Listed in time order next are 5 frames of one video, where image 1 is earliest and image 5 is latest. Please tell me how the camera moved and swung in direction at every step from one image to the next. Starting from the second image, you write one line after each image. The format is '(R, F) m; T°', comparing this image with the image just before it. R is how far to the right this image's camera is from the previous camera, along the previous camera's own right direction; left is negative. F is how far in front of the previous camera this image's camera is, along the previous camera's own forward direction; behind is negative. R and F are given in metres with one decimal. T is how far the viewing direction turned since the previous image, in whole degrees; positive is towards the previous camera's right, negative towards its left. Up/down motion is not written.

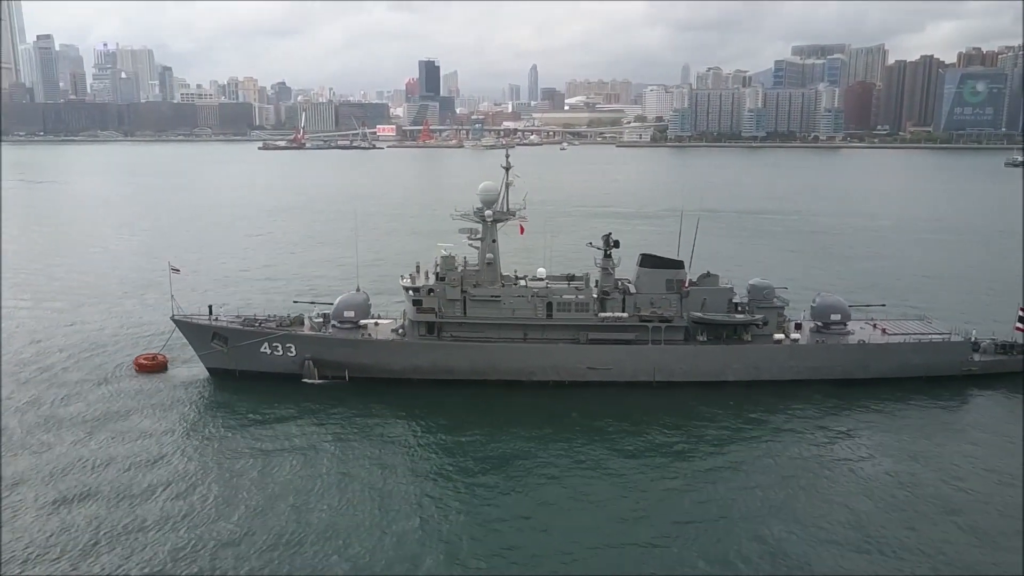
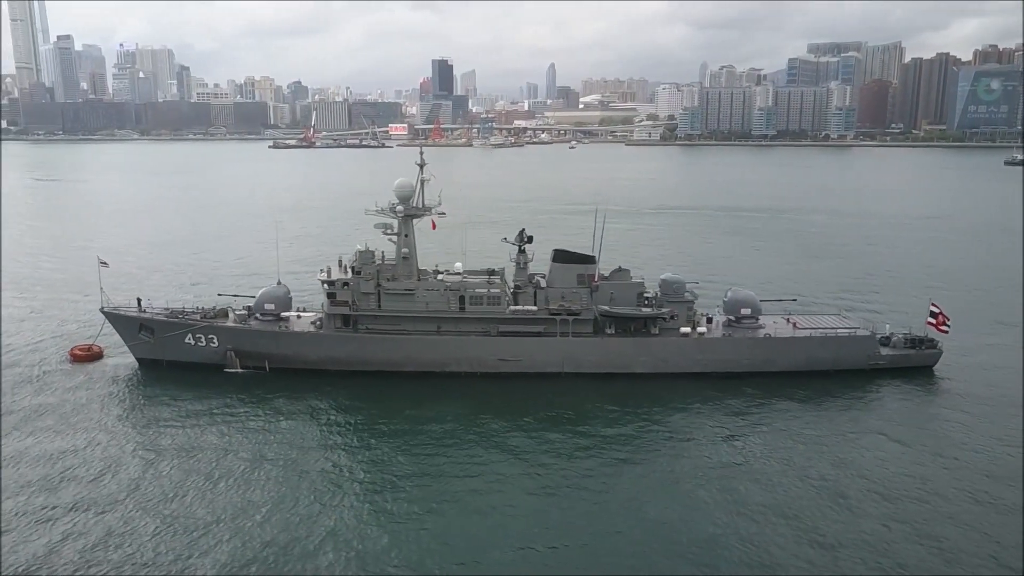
(+2.3, -0.5) m; -1°
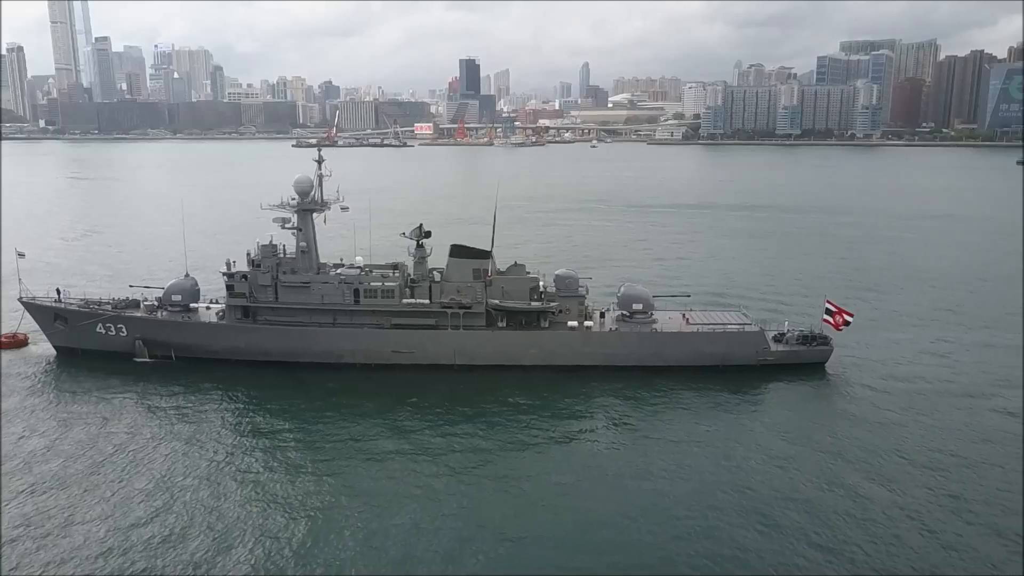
(+3.2, -0.4) m; -2°
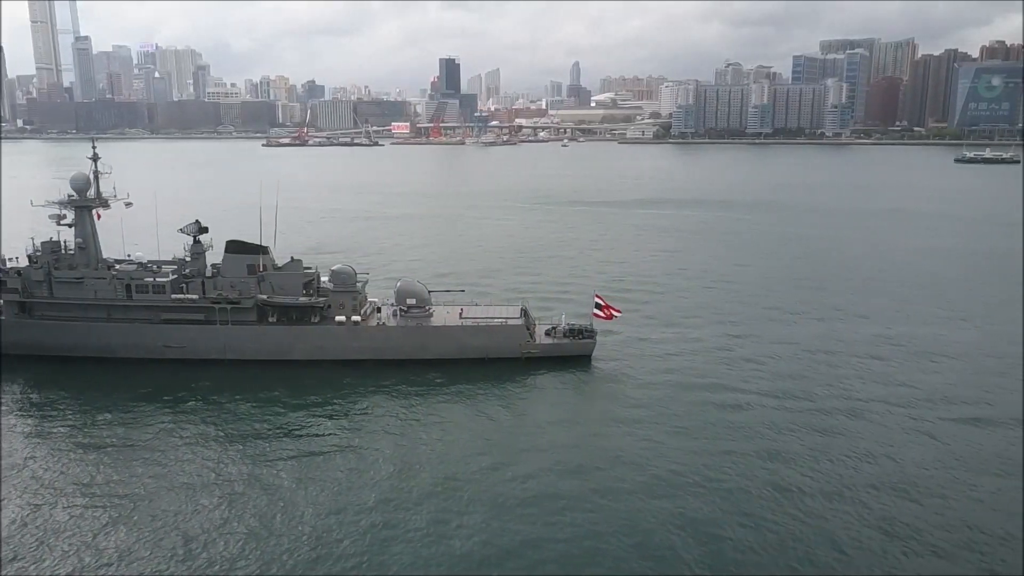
(+5.2, -0.4) m; 0°
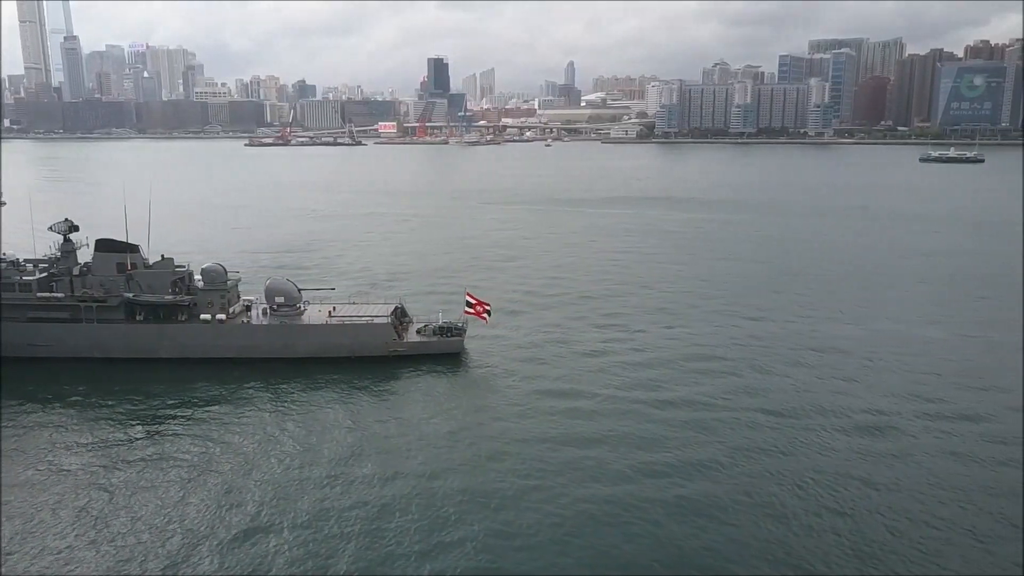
(+3.0, 0.0) m; 0°
